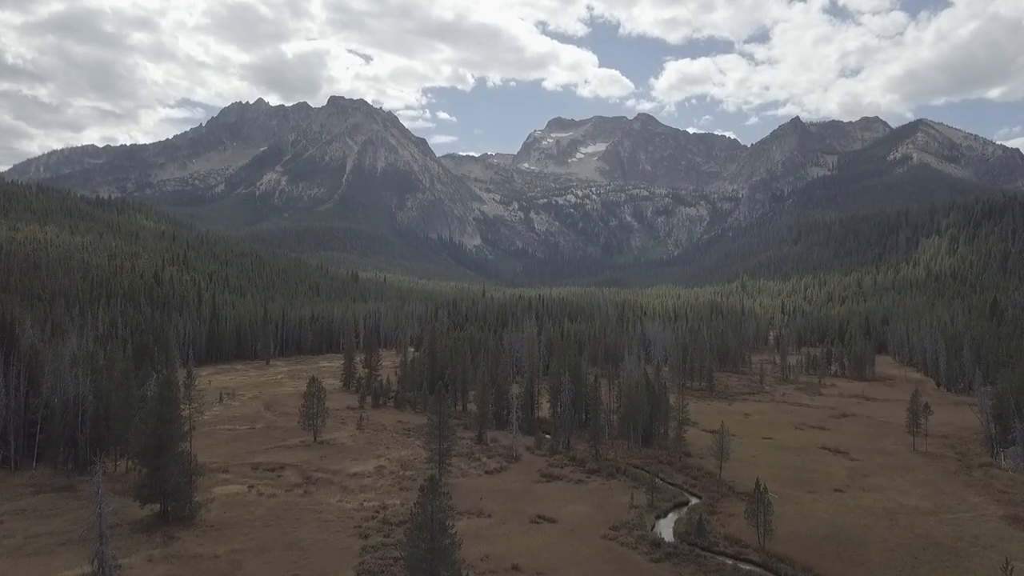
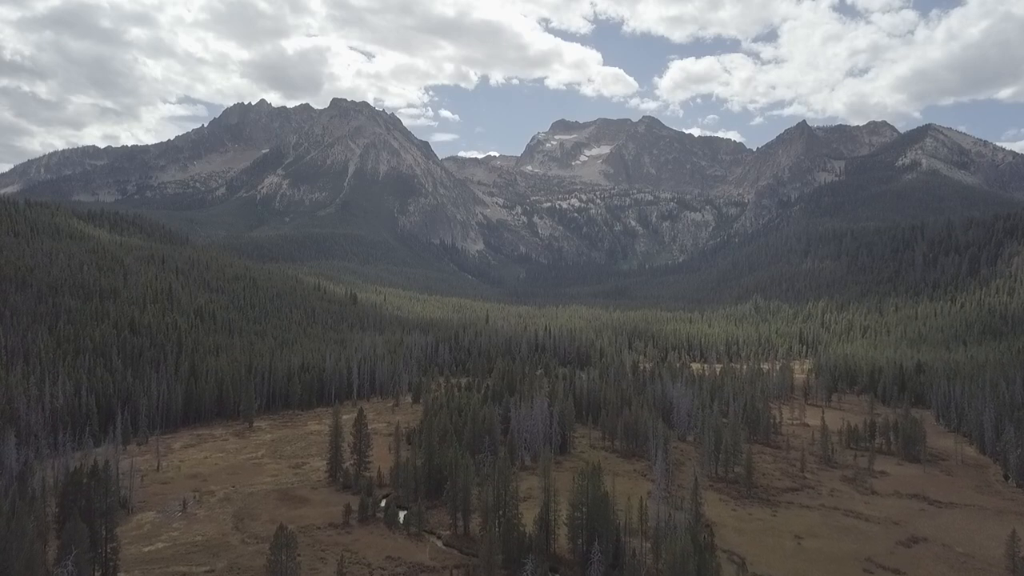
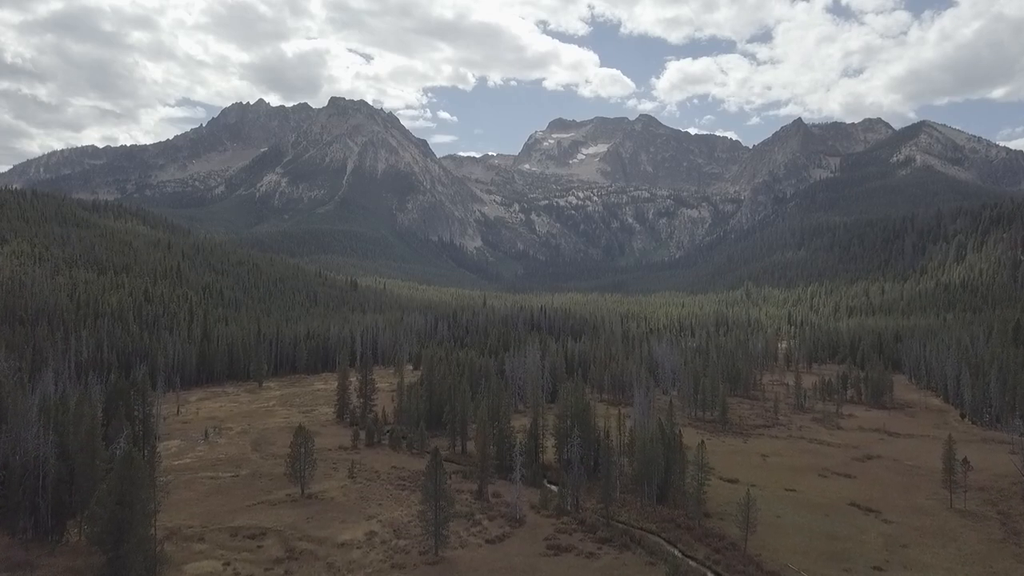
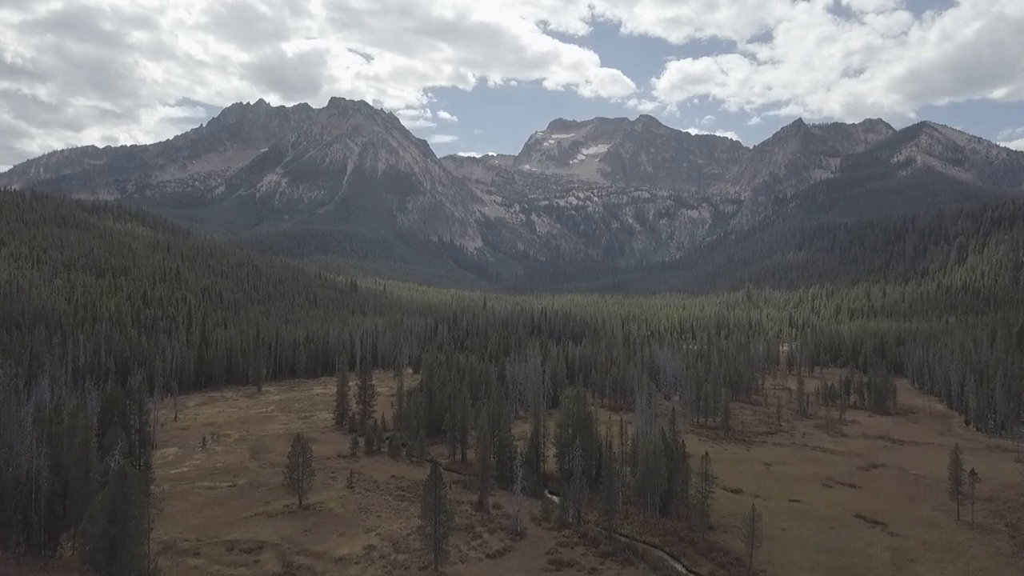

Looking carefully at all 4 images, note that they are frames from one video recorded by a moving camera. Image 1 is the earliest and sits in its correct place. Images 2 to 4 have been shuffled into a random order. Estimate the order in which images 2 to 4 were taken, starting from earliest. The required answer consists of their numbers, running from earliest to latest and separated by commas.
3, 4, 2
